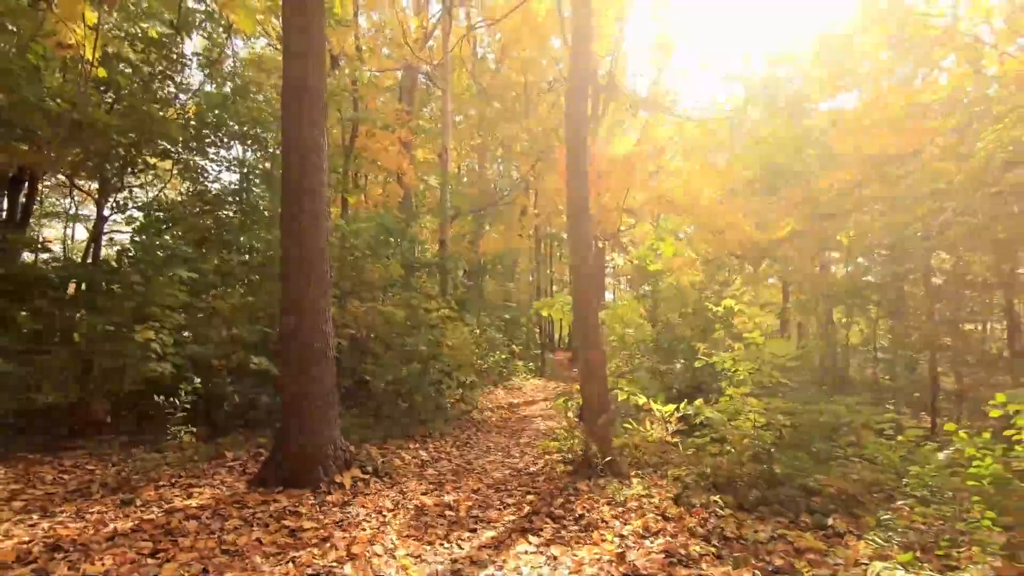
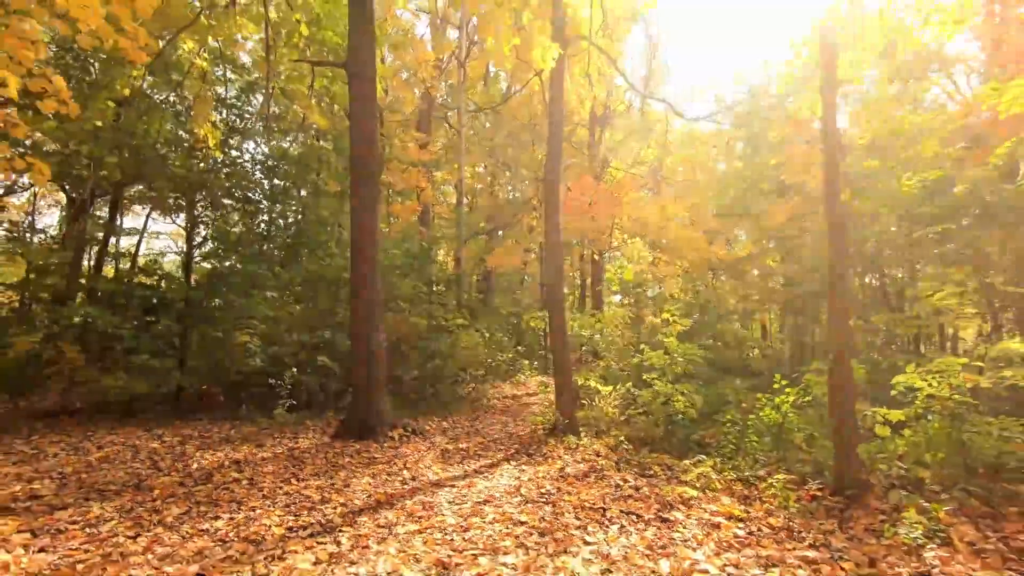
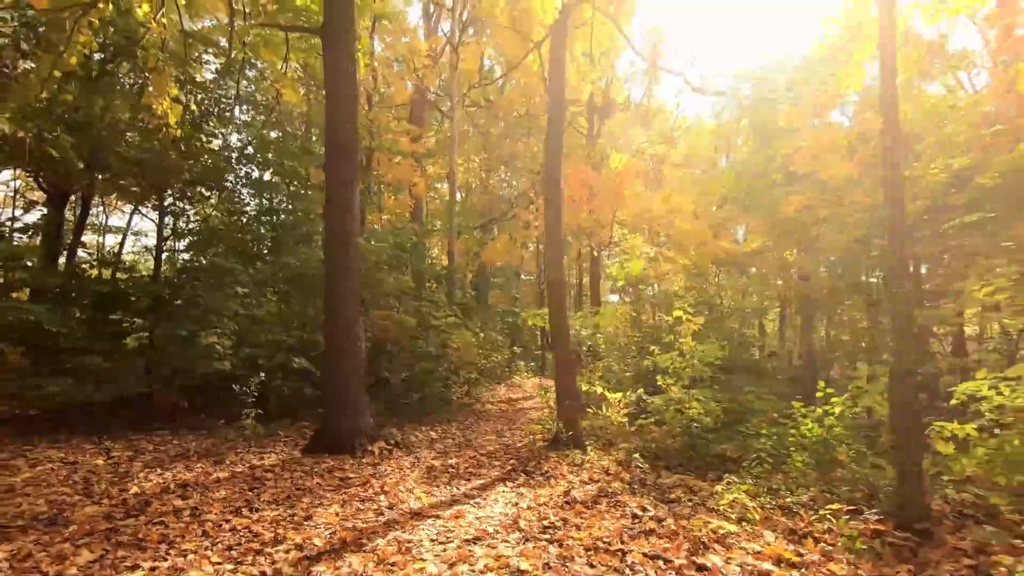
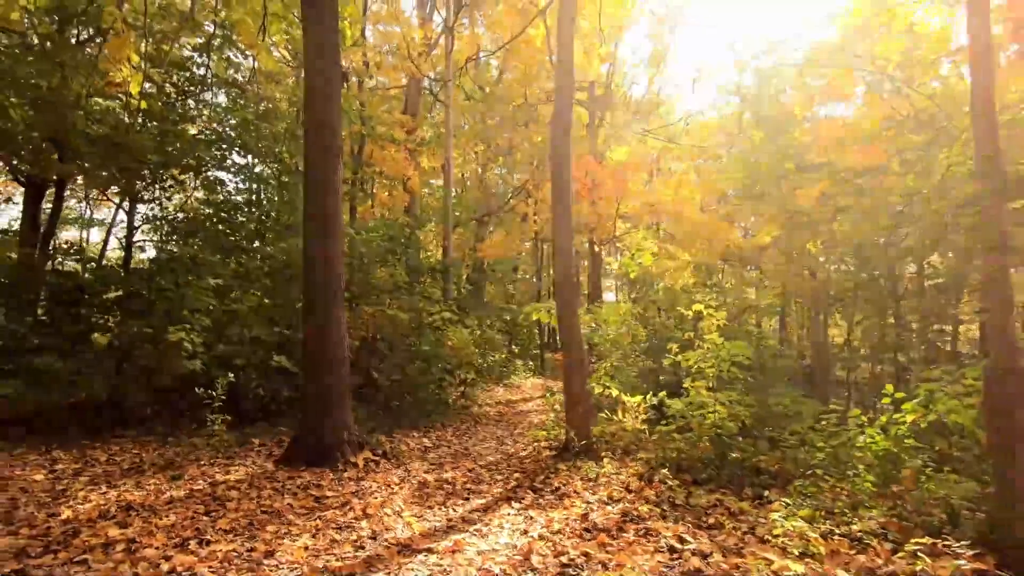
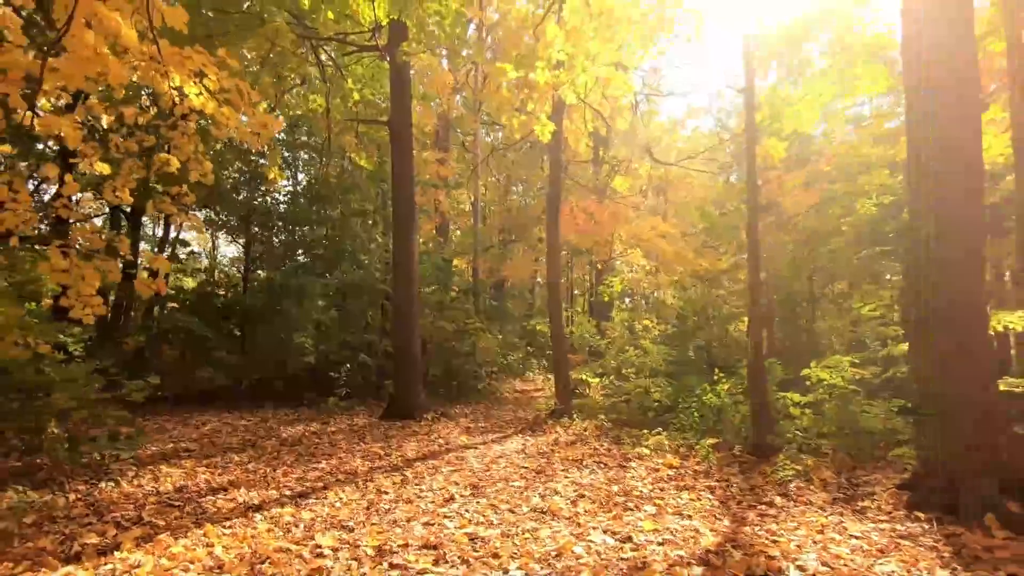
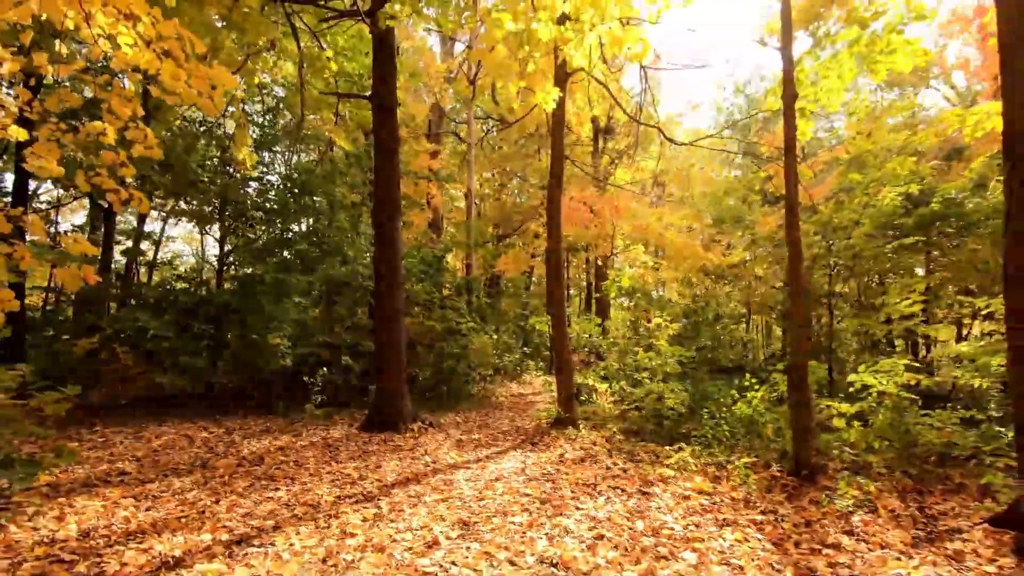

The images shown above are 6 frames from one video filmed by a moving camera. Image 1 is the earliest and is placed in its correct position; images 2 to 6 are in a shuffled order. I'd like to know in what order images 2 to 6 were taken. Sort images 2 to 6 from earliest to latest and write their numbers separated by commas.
4, 3, 2, 6, 5
